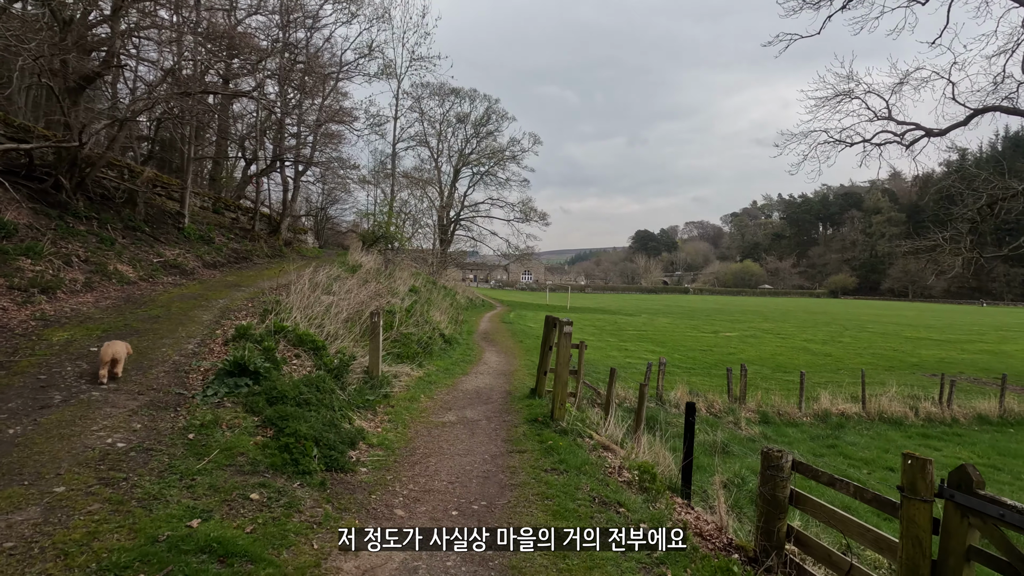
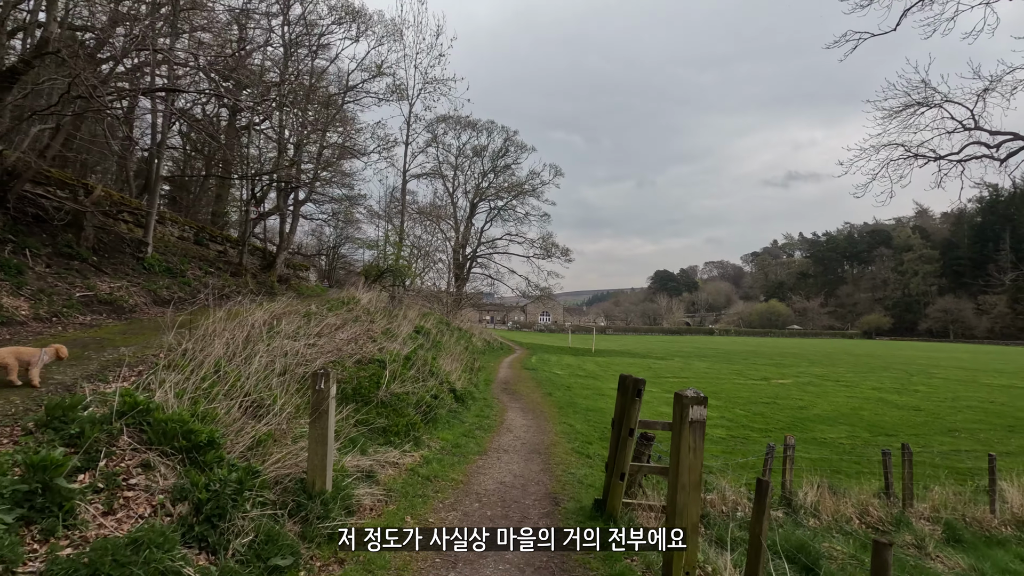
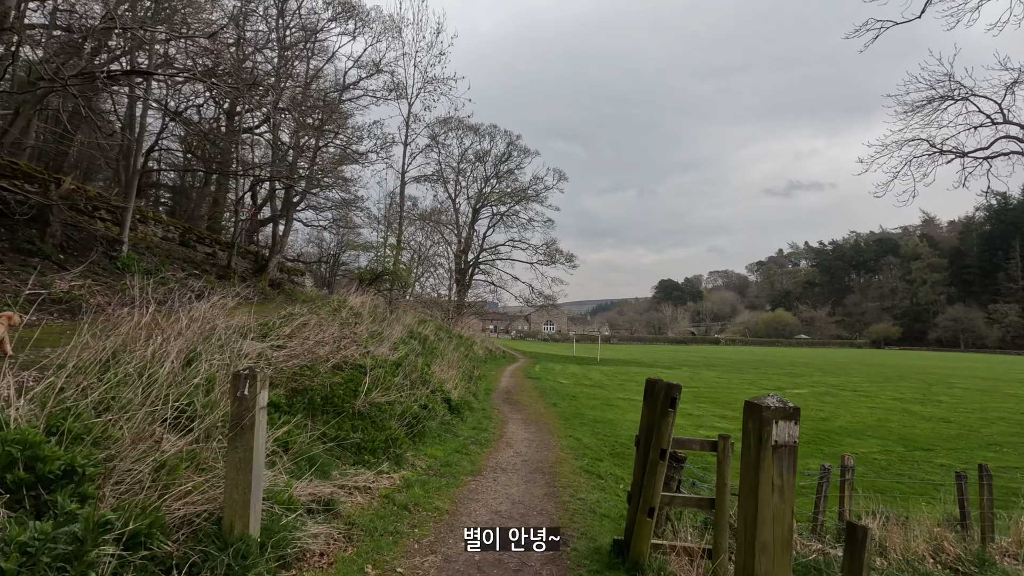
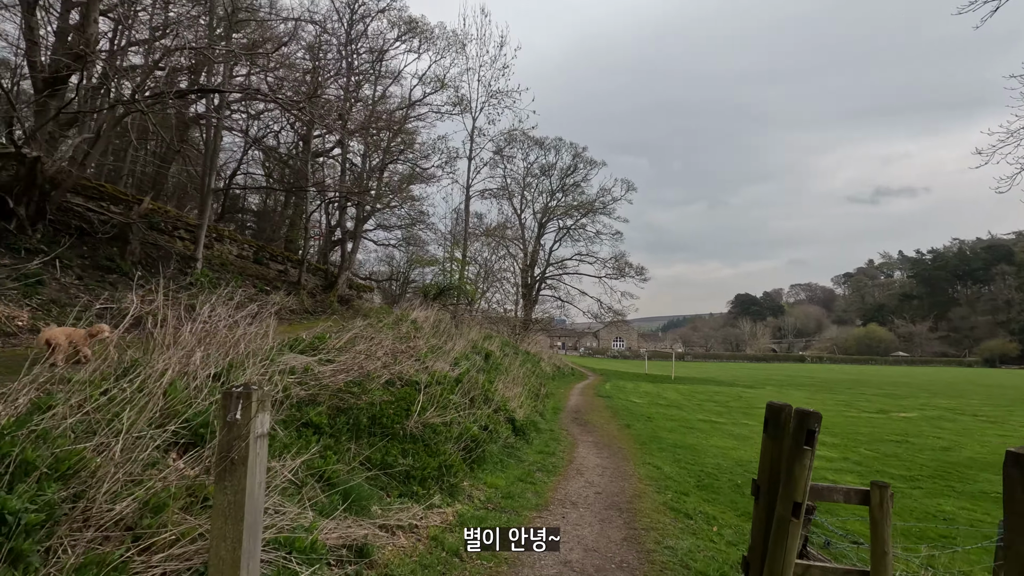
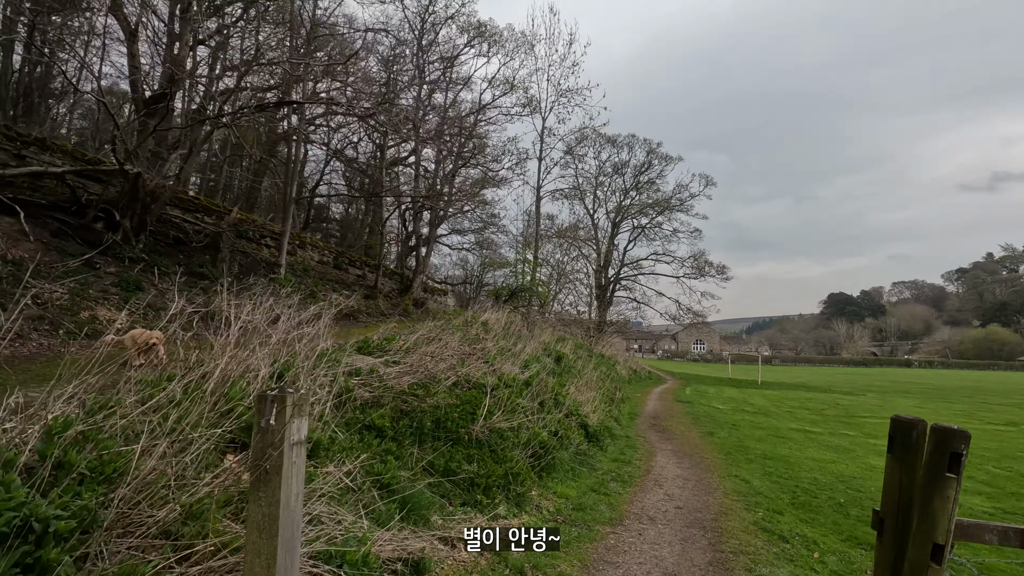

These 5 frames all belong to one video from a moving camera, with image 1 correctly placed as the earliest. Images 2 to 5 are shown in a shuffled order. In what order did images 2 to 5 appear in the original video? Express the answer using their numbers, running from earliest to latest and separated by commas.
2, 3, 4, 5
